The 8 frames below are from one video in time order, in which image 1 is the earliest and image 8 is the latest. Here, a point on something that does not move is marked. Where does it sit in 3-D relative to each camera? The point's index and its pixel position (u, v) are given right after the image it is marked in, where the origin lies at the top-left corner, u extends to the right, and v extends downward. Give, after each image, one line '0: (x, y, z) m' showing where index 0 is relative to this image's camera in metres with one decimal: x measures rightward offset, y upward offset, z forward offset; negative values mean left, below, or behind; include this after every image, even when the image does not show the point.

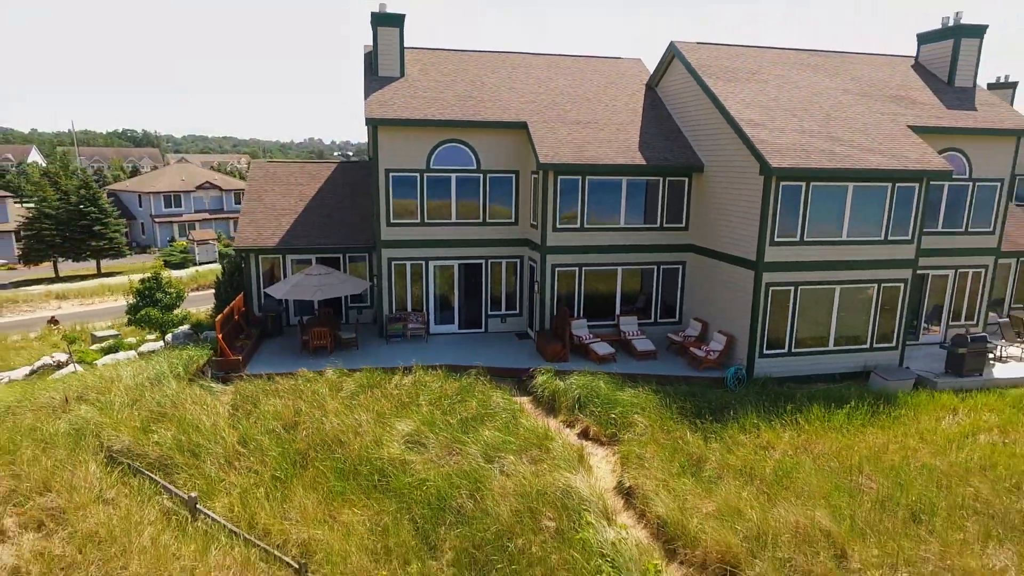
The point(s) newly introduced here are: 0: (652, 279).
0: (+2.8, +0.2, +12.3) m
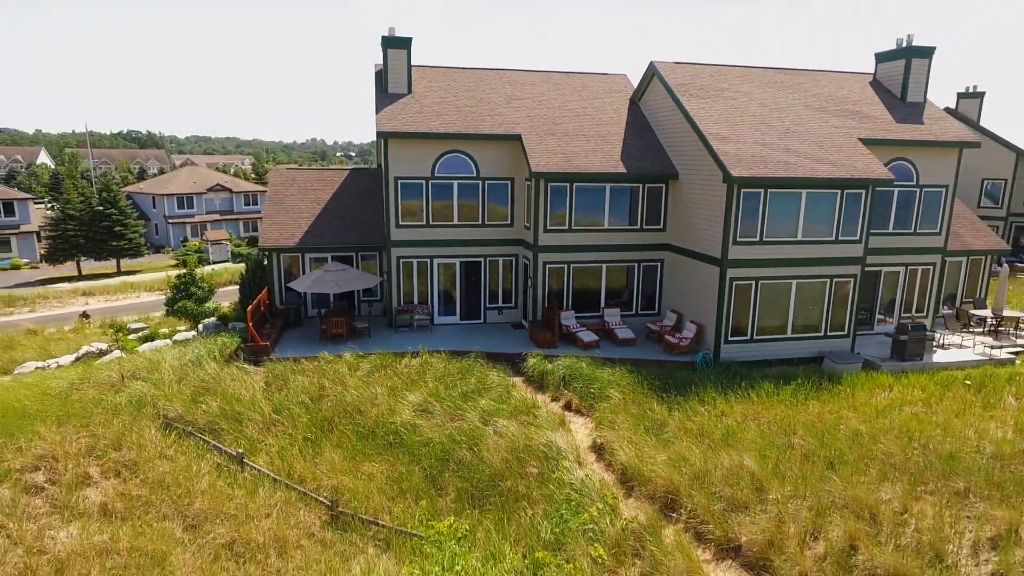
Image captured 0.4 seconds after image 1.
0: (+2.7, +0.3, +13.7) m
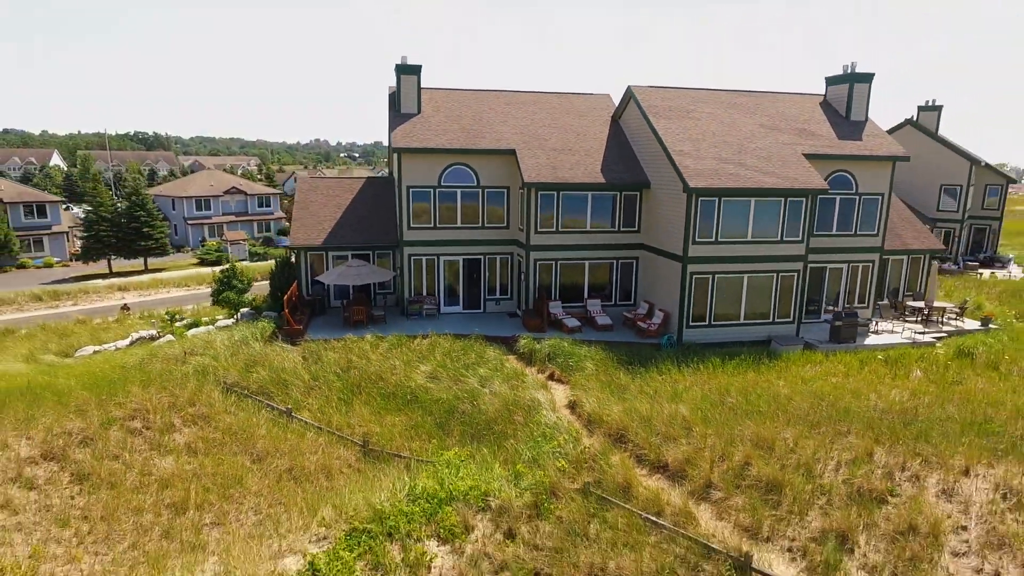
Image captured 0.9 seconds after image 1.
0: (+2.6, +0.5, +15.9) m
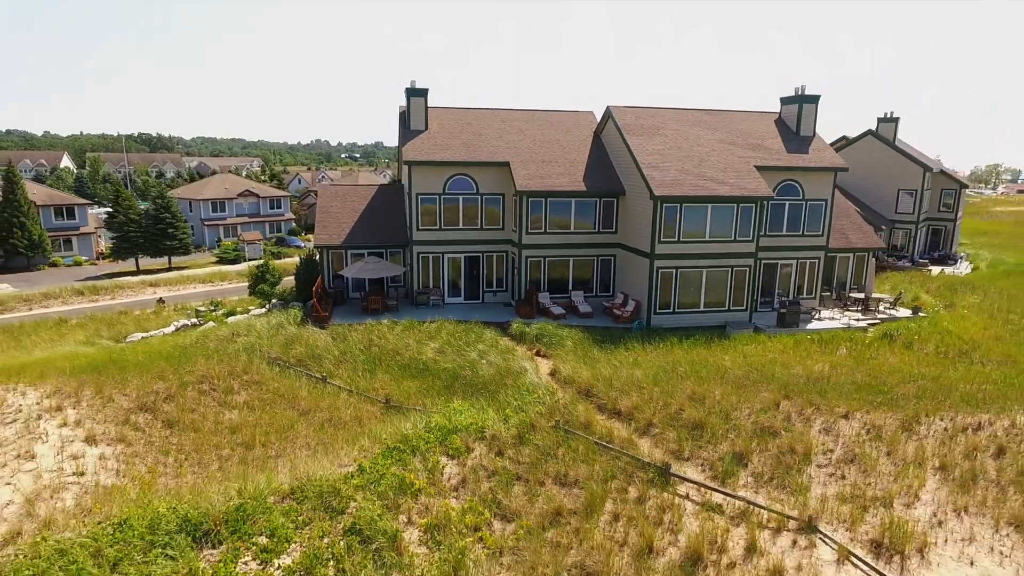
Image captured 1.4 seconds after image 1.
0: (+2.5, +0.7, +18.4) m
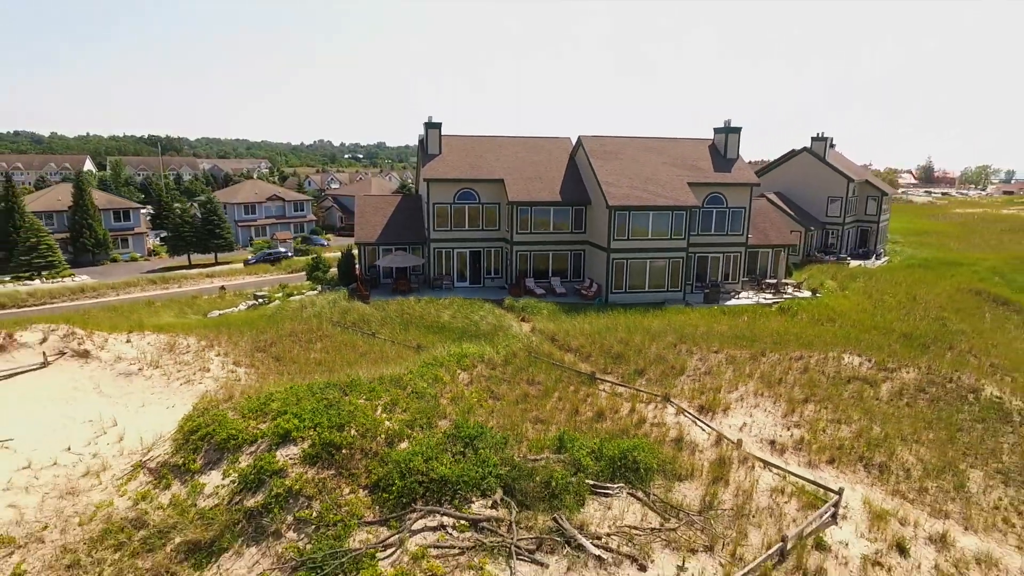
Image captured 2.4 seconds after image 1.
0: (+2.2, +1.2, +24.0) m
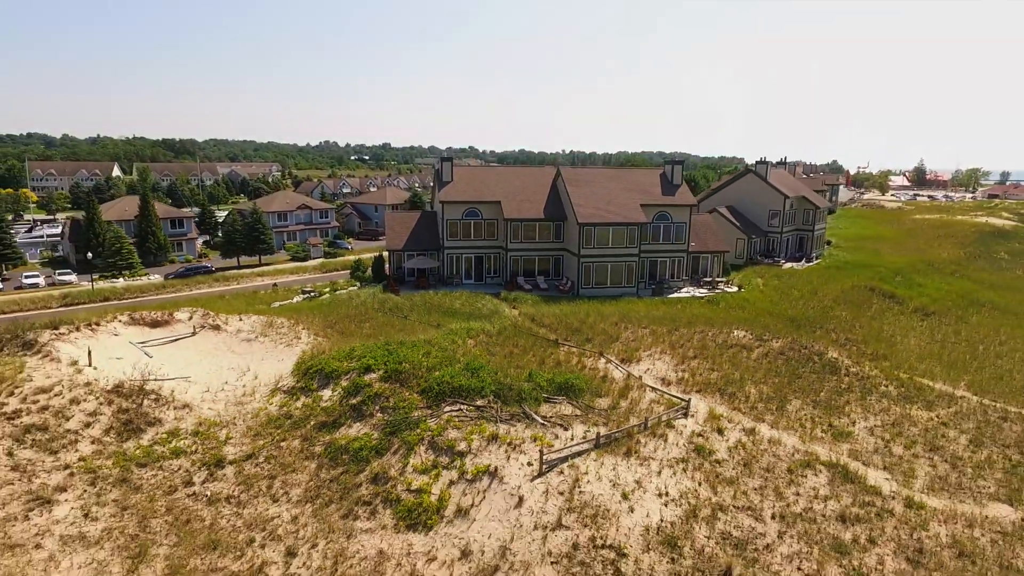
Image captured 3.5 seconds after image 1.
0: (+2.0, +1.3, +31.1) m
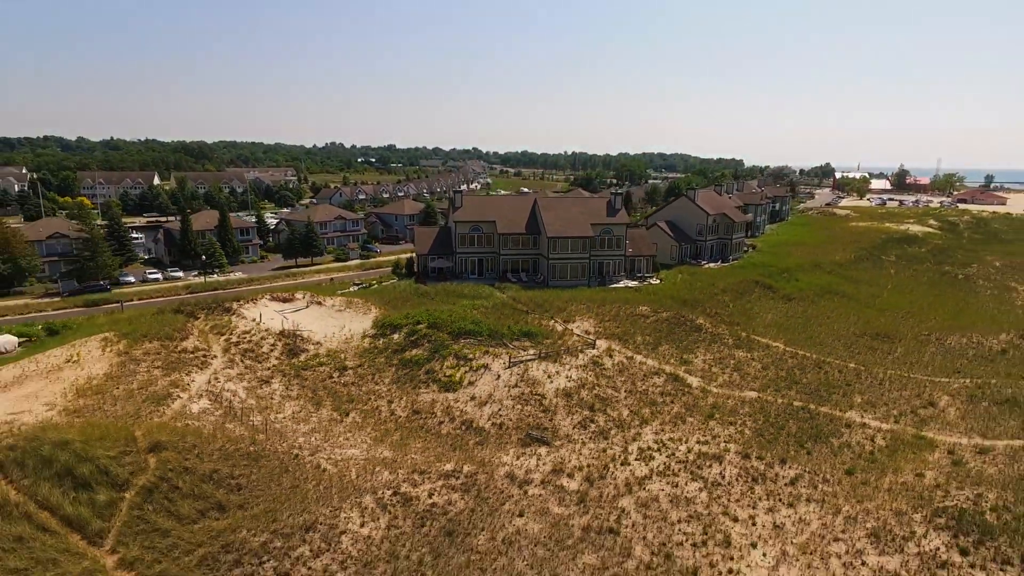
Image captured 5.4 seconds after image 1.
0: (+1.3, +1.9, +44.7) m
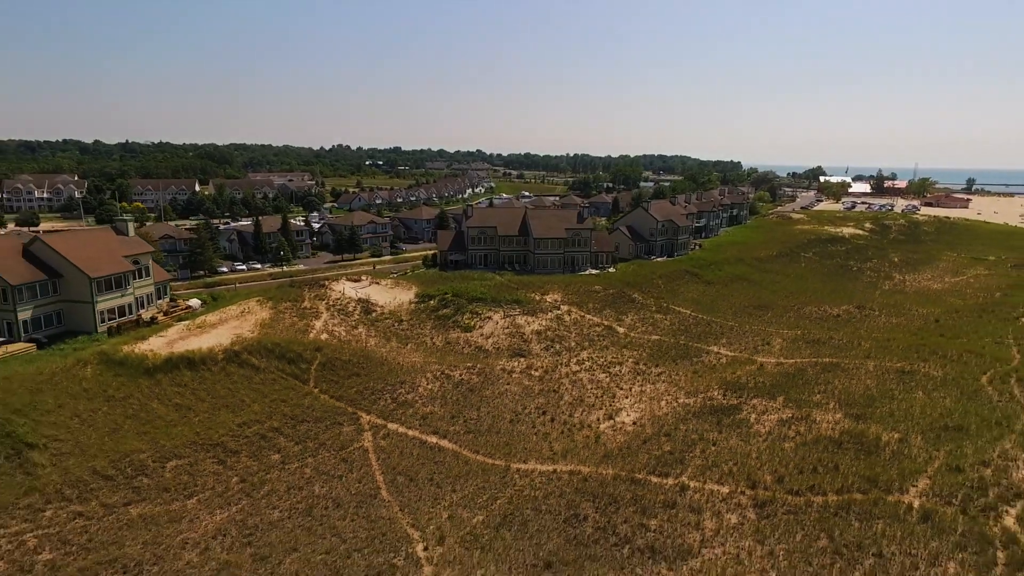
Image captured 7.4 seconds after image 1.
0: (+0.9, +3.1, +61.5) m
